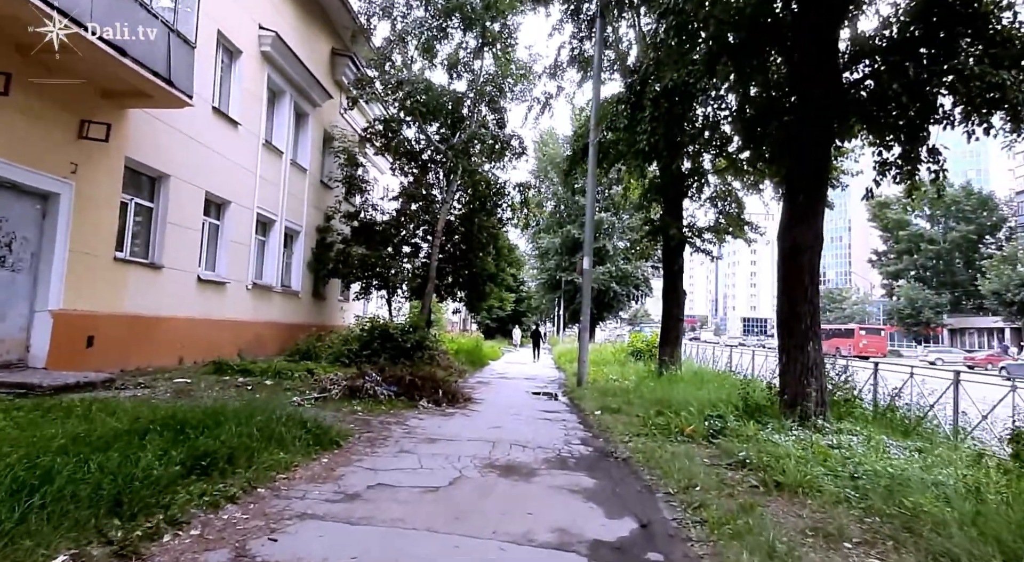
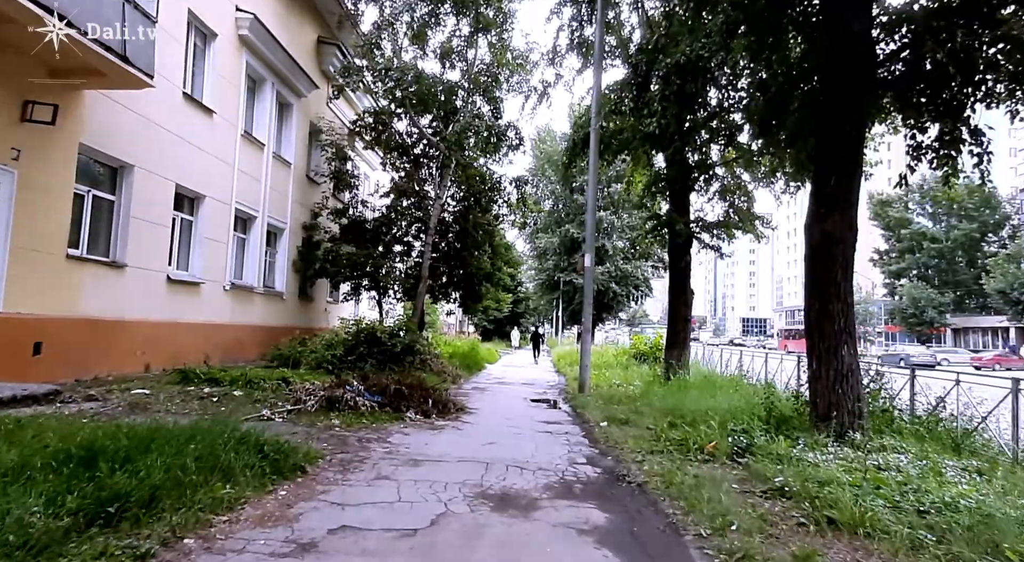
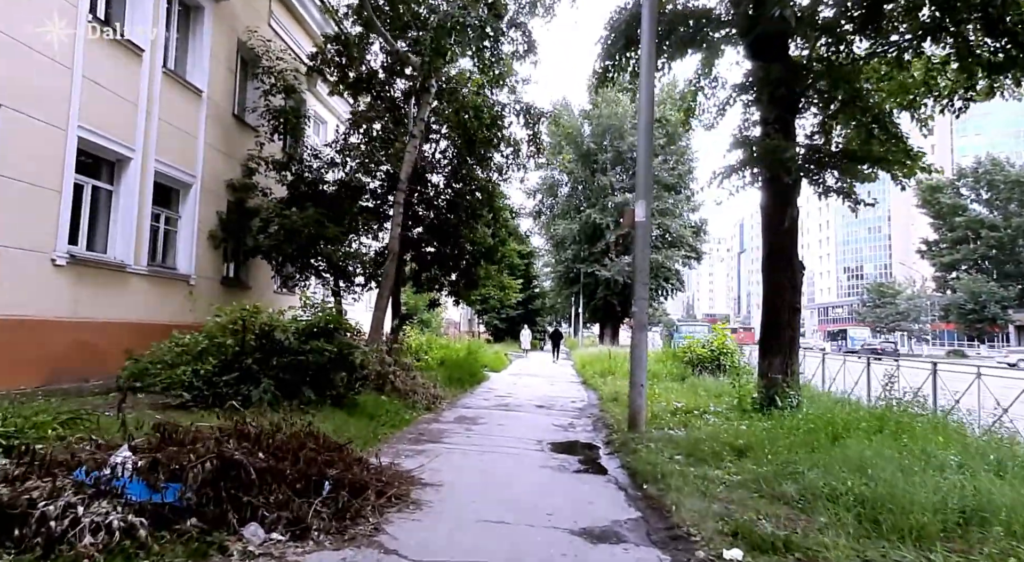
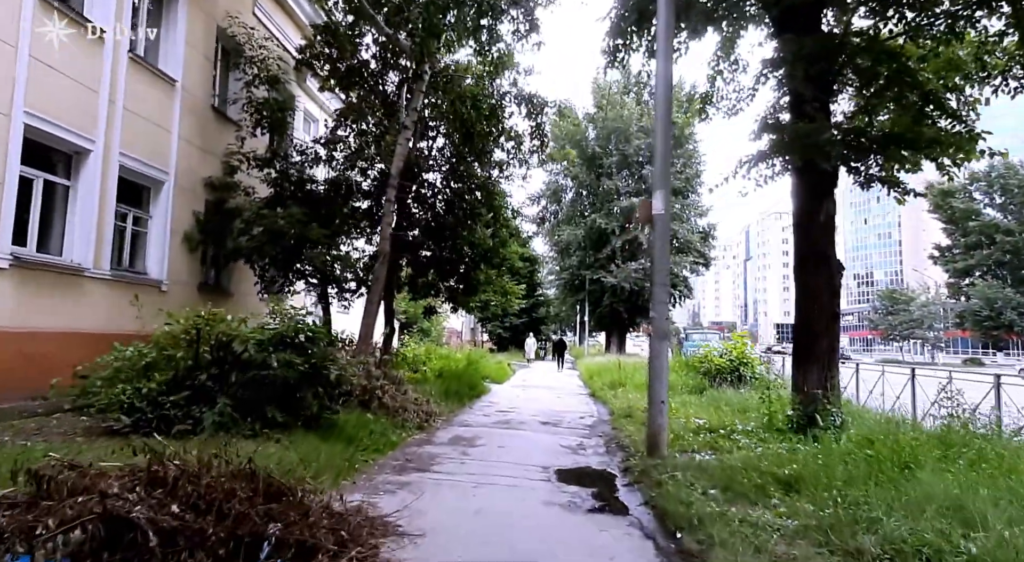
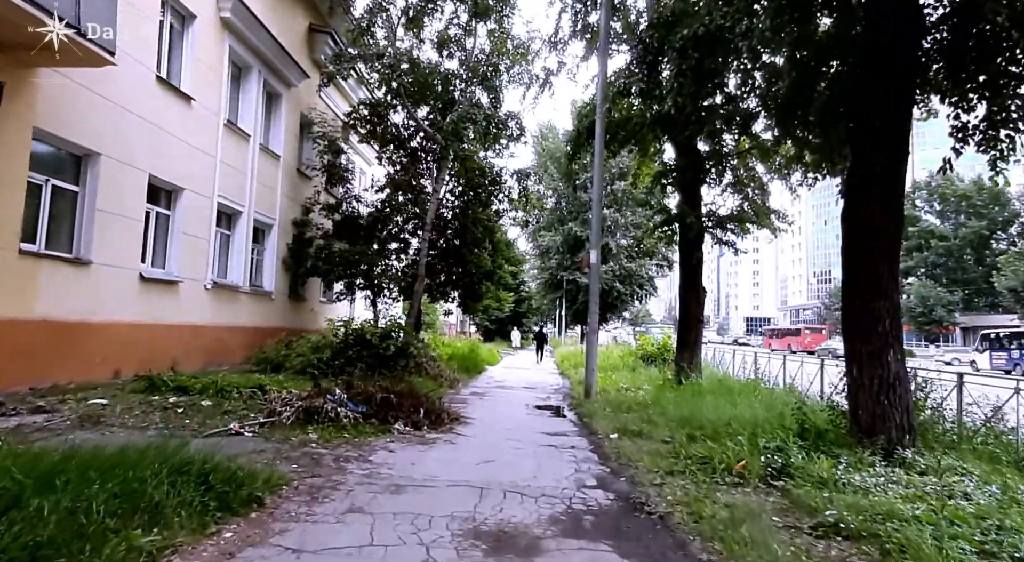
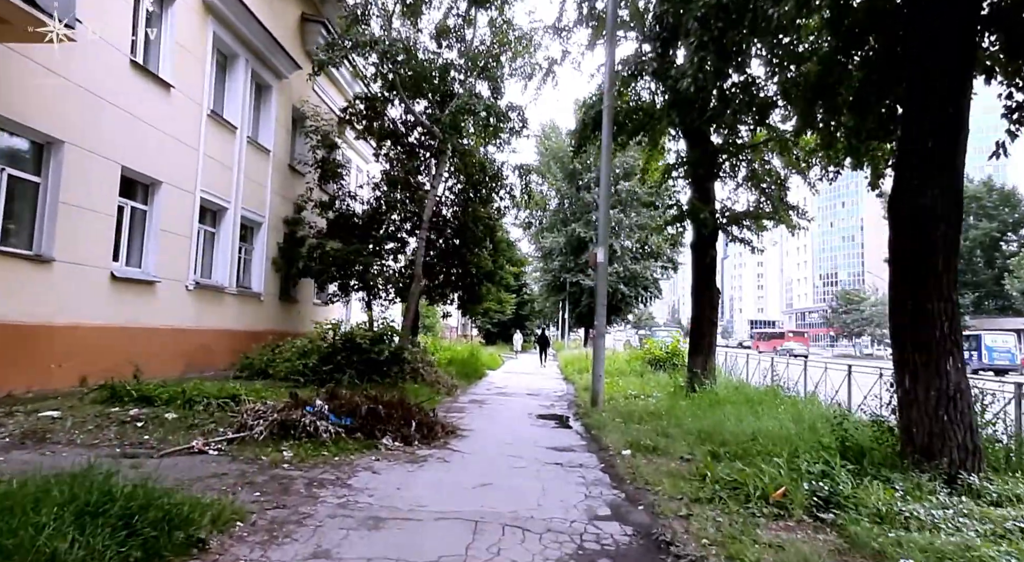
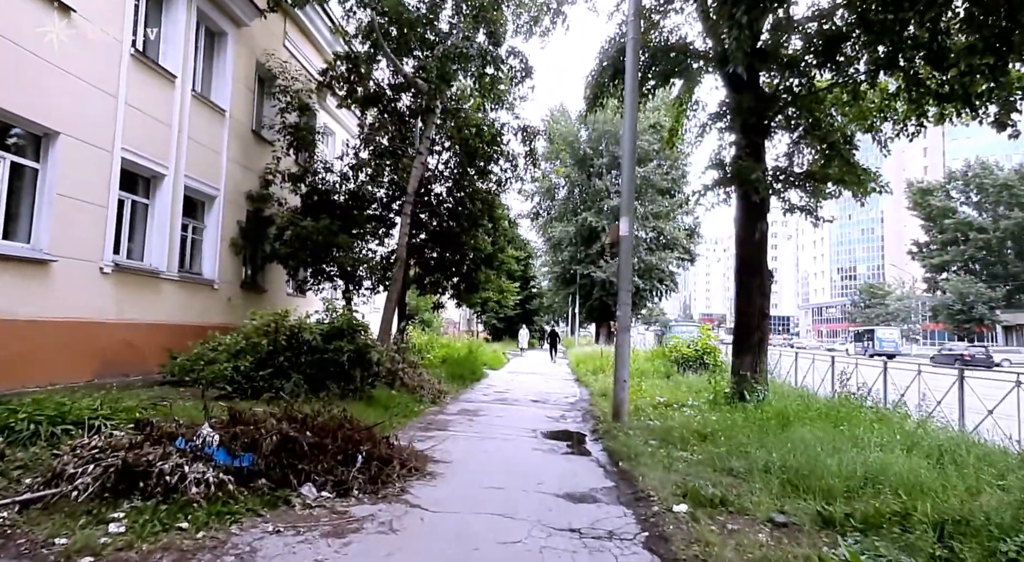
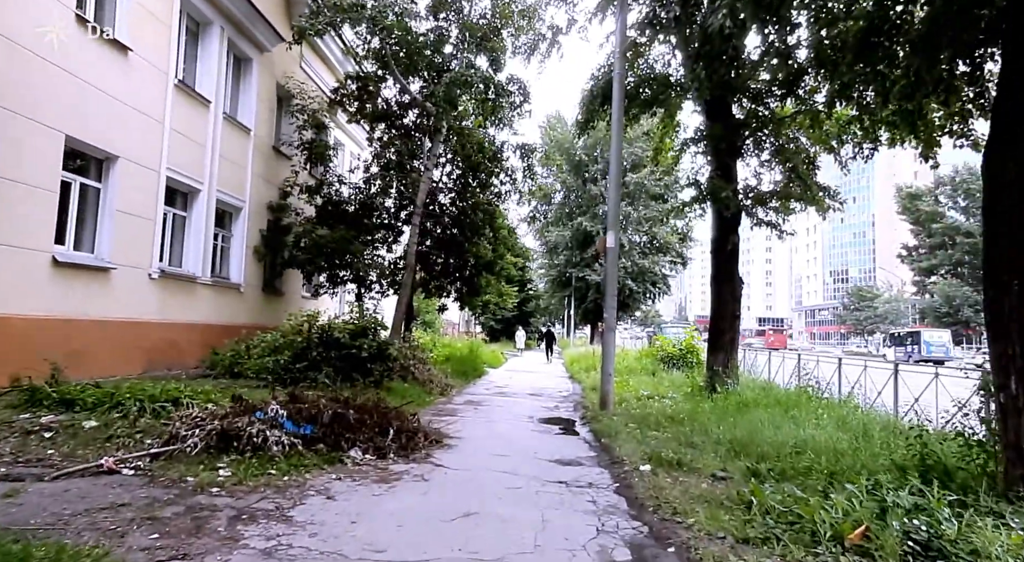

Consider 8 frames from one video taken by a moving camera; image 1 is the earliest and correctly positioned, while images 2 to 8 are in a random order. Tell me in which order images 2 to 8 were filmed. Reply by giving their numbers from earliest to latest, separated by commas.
2, 5, 6, 8, 7, 3, 4
